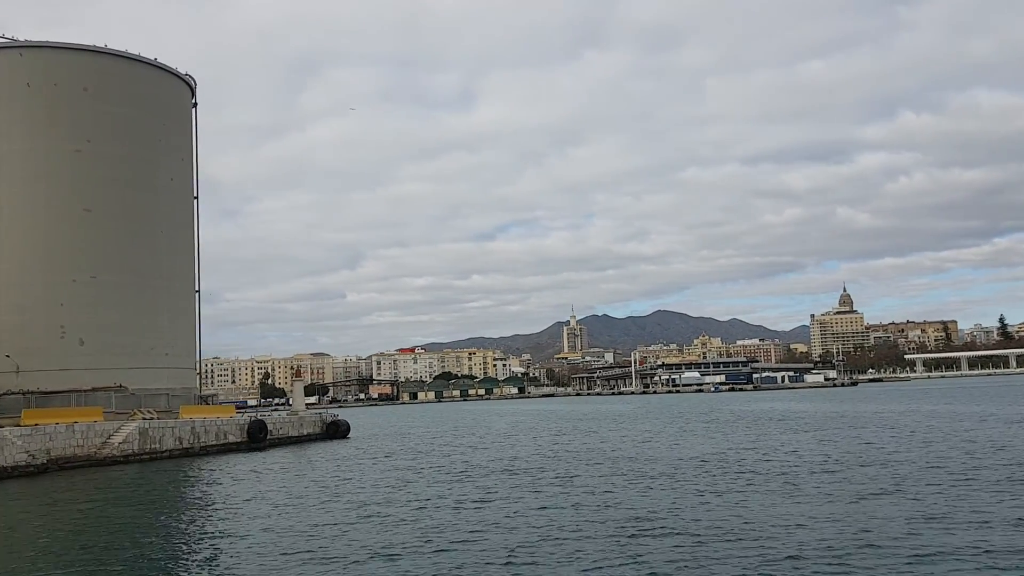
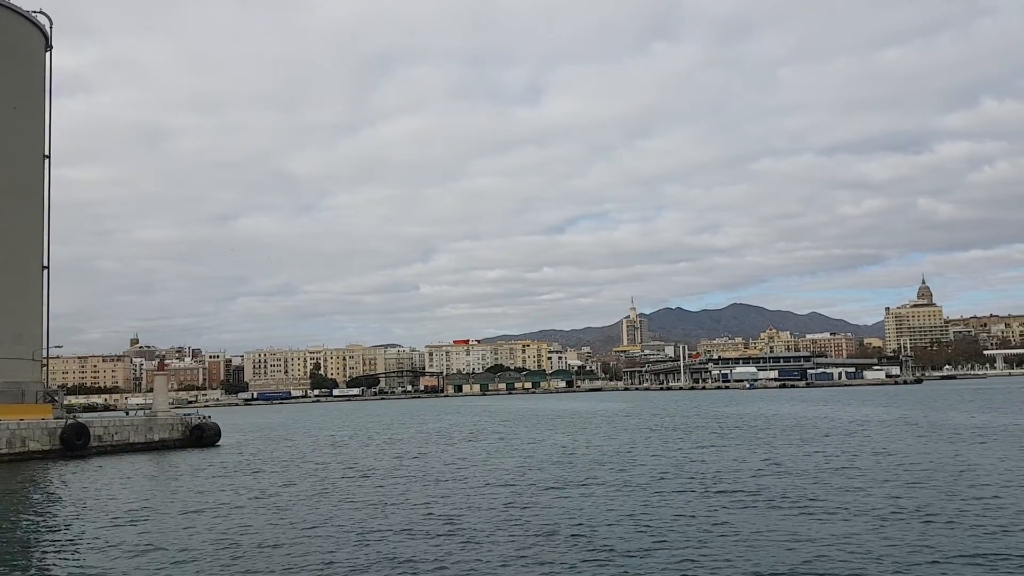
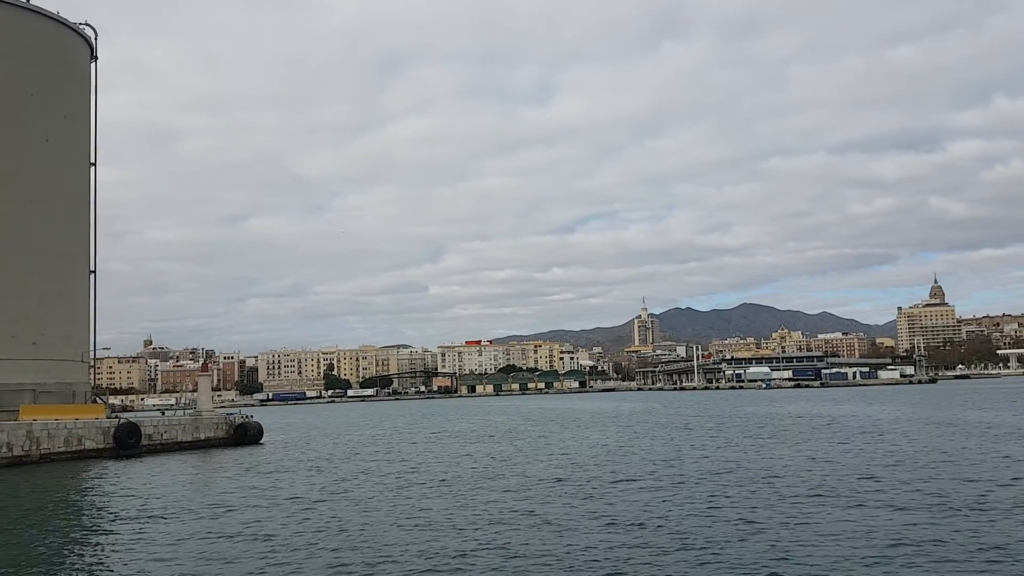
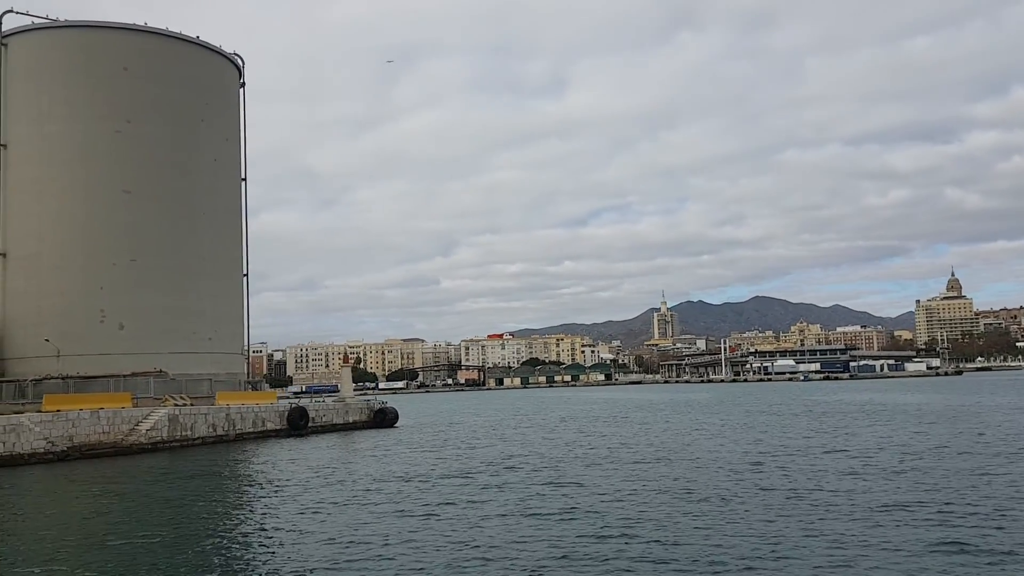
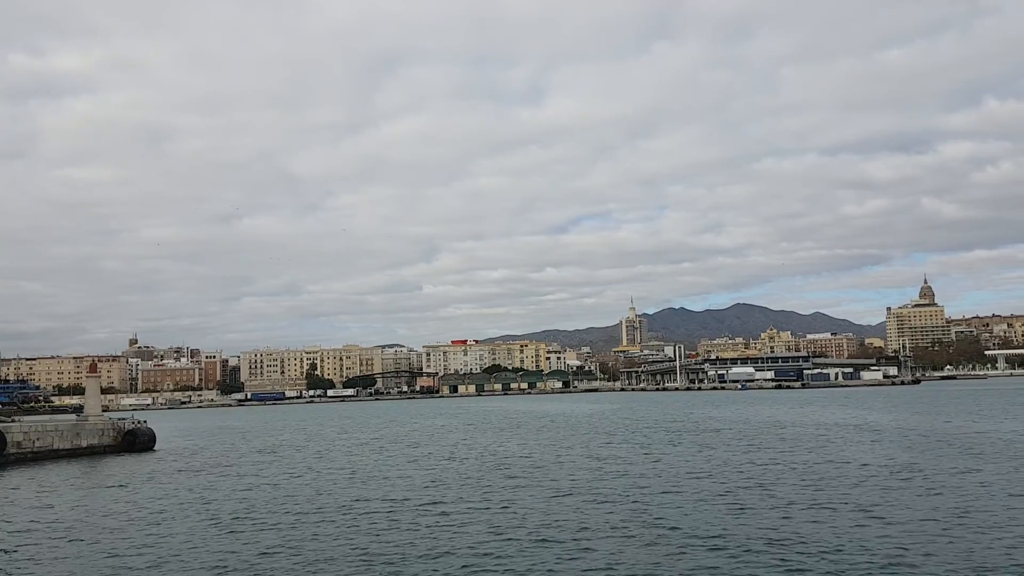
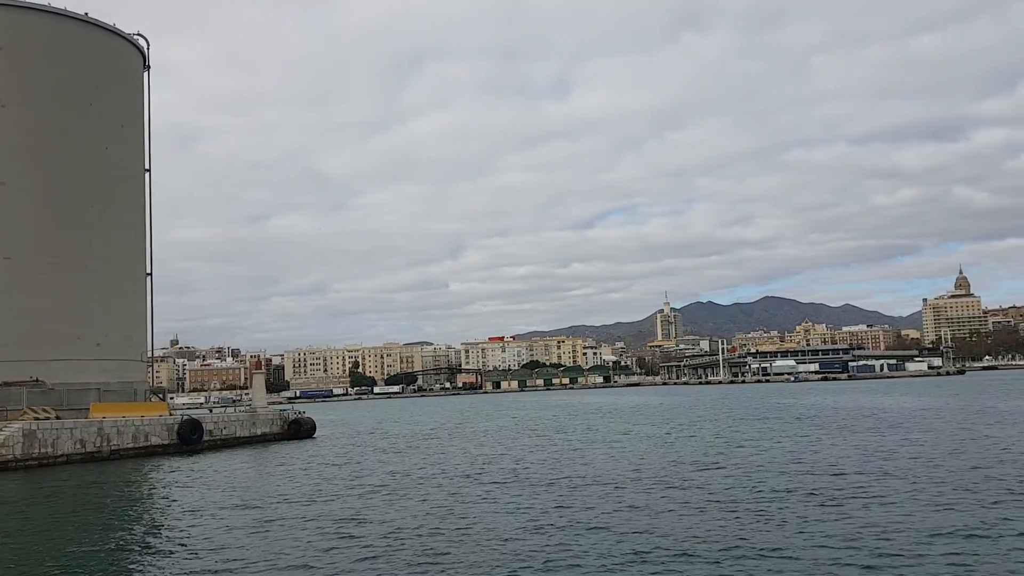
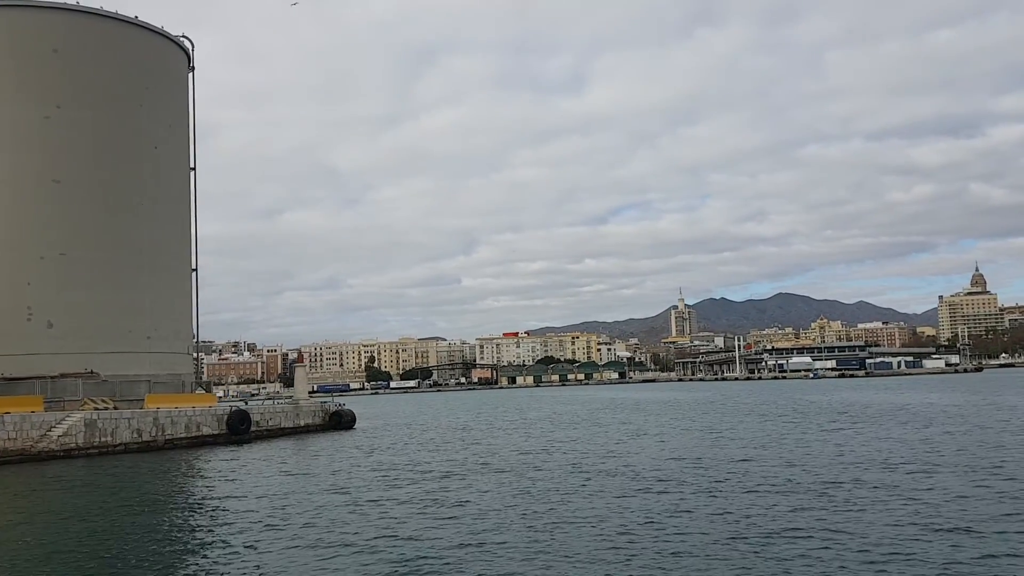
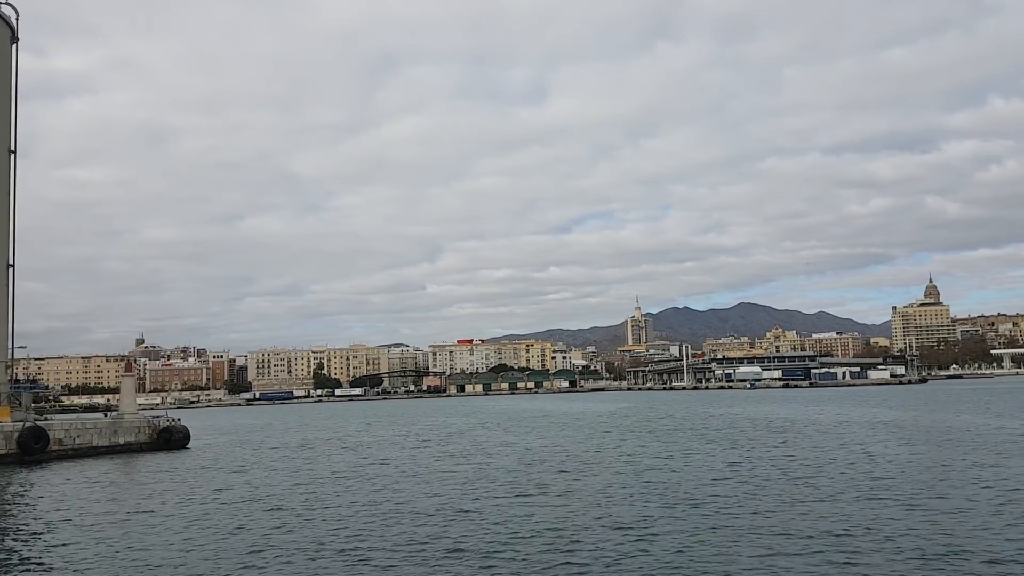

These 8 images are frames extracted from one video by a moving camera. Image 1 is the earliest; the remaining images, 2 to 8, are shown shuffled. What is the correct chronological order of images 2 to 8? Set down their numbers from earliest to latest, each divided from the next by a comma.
4, 7, 6, 3, 2, 8, 5
